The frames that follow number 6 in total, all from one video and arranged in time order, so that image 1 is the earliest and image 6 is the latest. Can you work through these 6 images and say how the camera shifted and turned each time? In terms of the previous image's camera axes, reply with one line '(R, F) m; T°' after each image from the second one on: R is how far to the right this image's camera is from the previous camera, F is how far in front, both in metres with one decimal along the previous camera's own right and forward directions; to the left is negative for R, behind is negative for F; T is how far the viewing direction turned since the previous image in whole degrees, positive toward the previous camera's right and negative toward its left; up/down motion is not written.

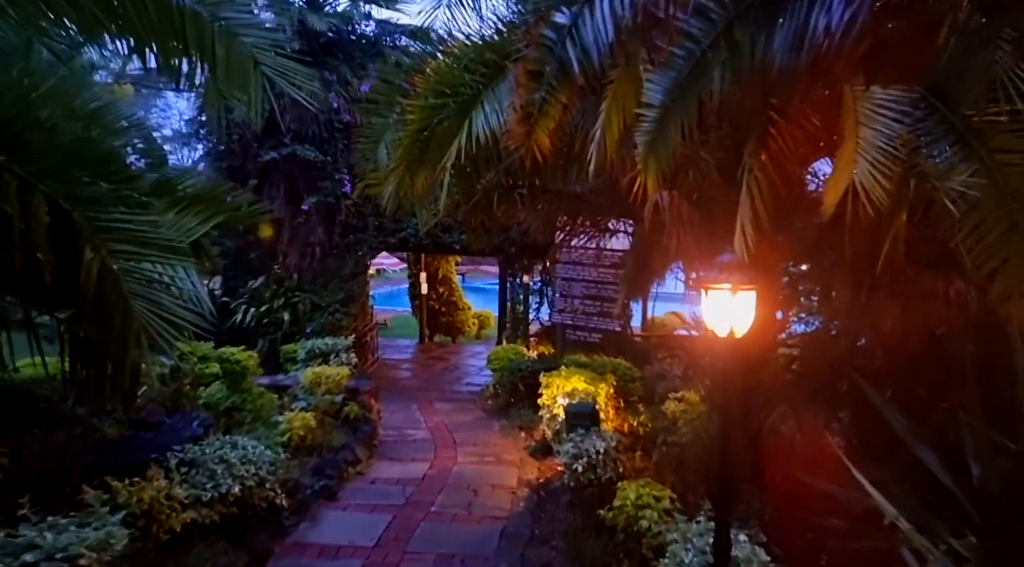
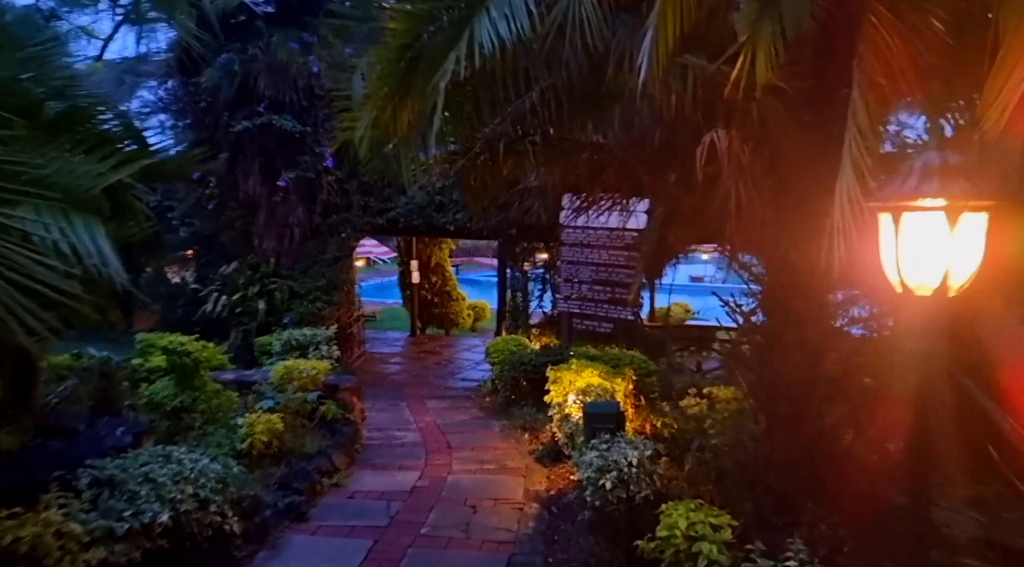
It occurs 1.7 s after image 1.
(-0.1, +0.8) m; +1°
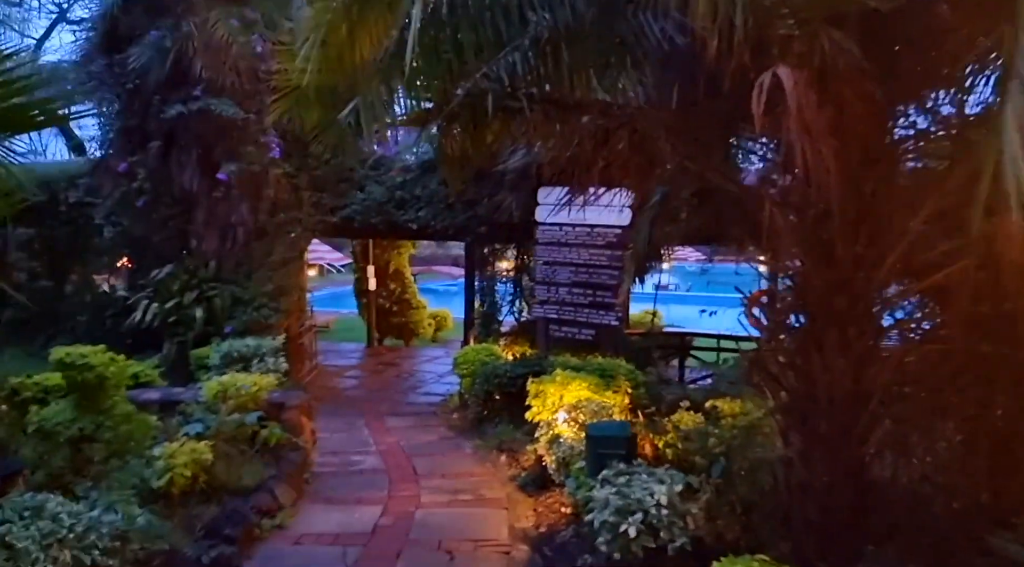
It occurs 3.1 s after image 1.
(-0.1, +0.7) m; +4°
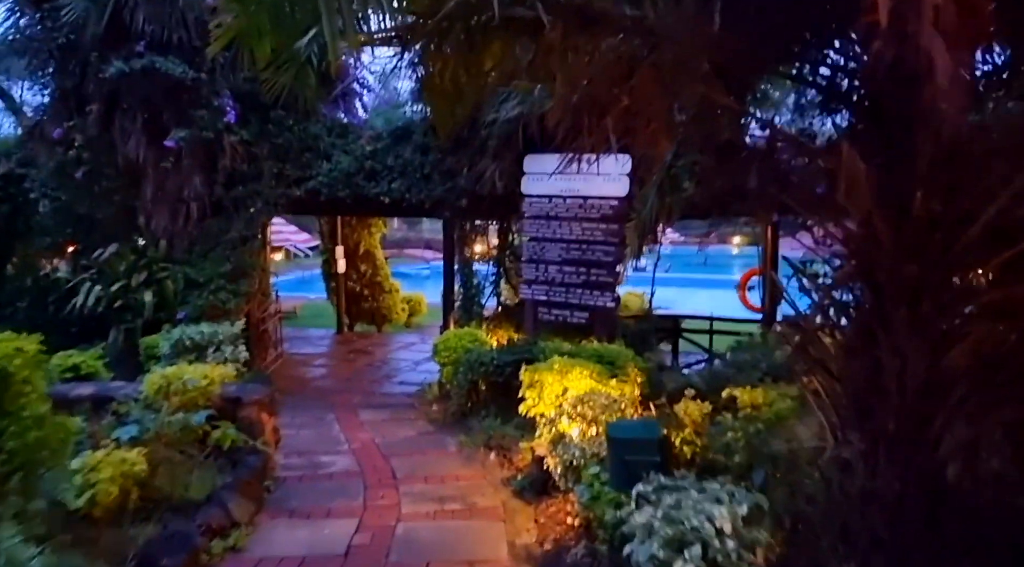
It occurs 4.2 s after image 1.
(-0.1, +0.6) m; +2°
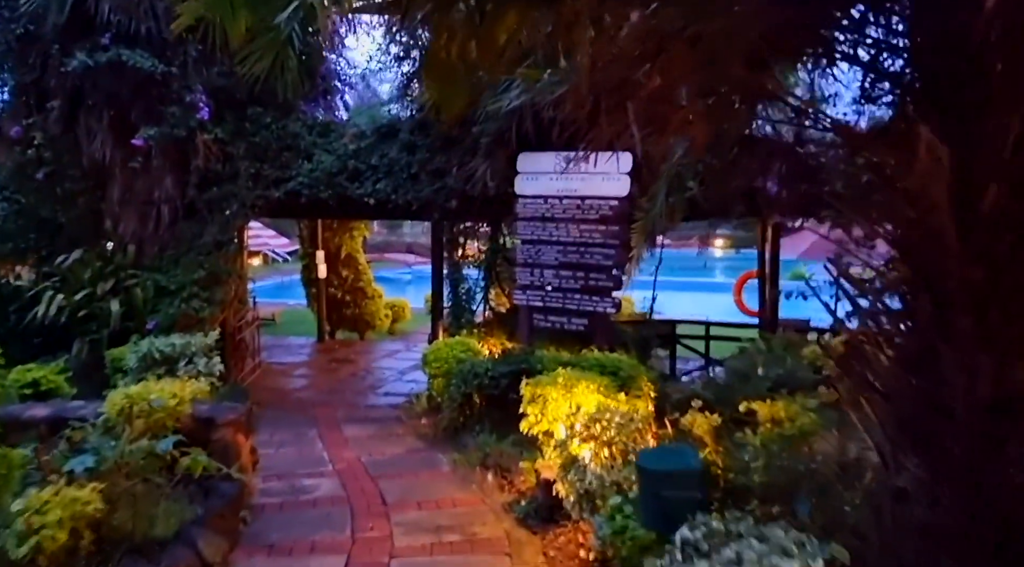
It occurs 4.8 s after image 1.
(-0.1, +0.3) m; +2°
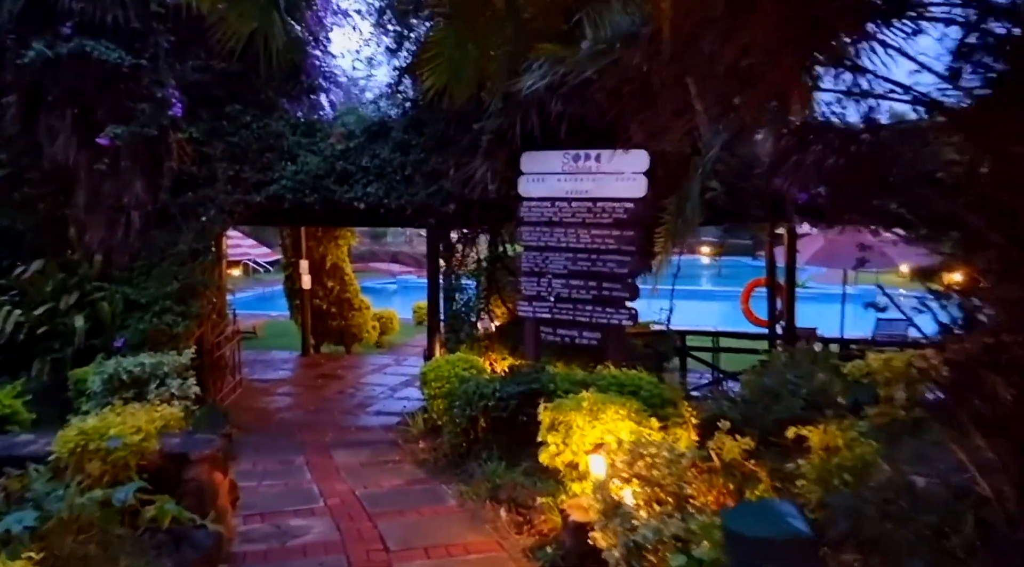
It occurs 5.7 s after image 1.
(-0.2, +0.4) m; +1°
